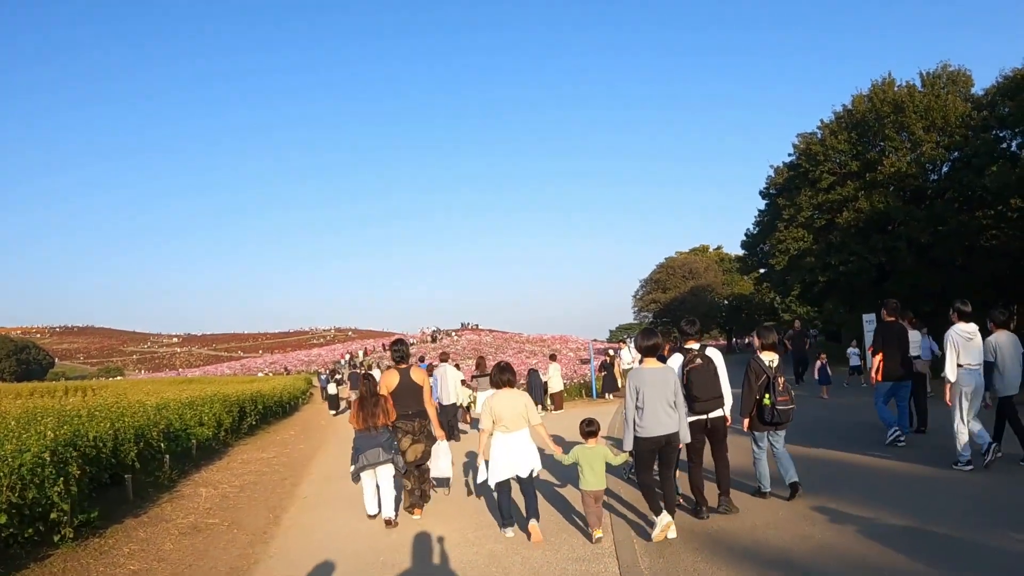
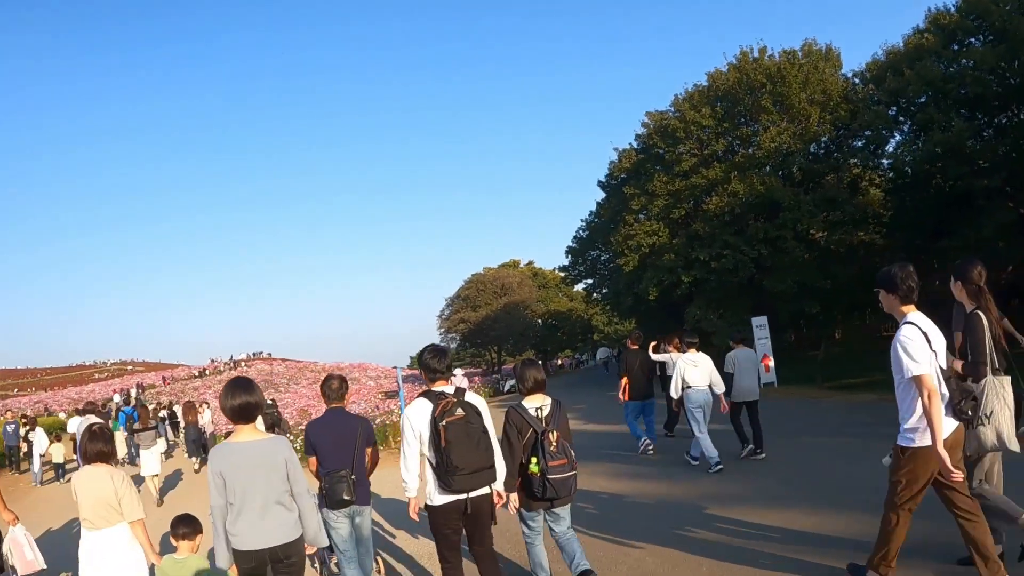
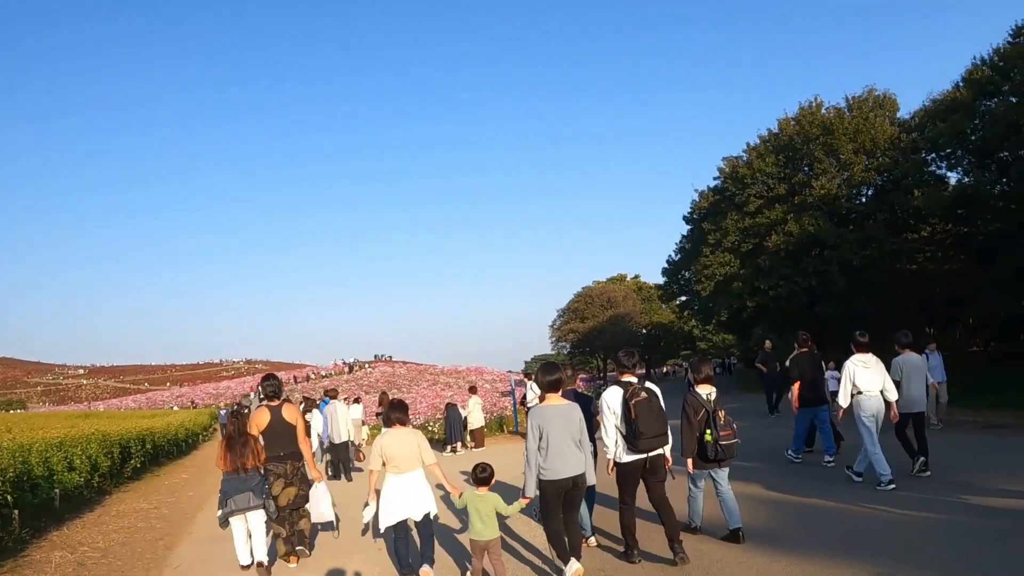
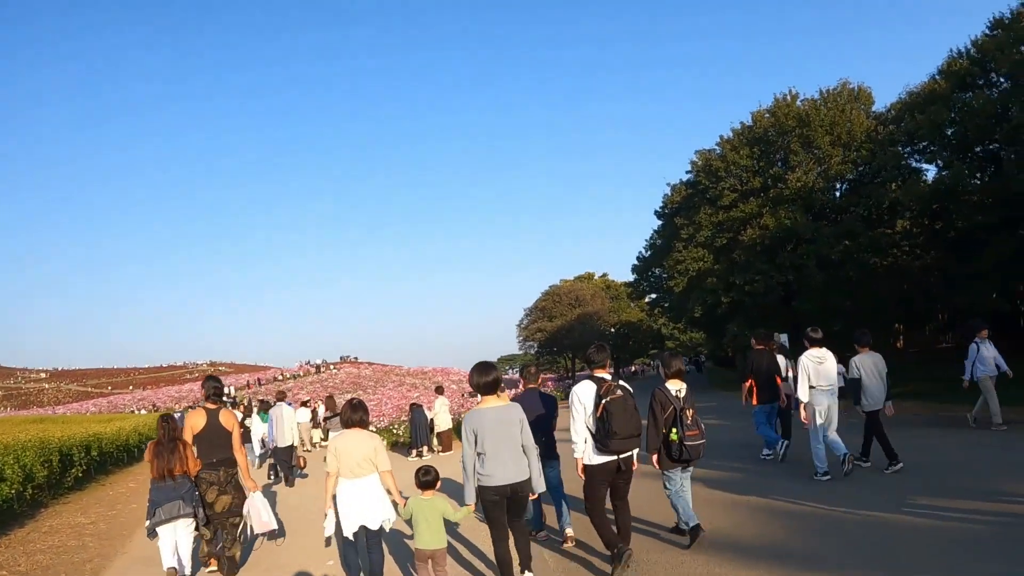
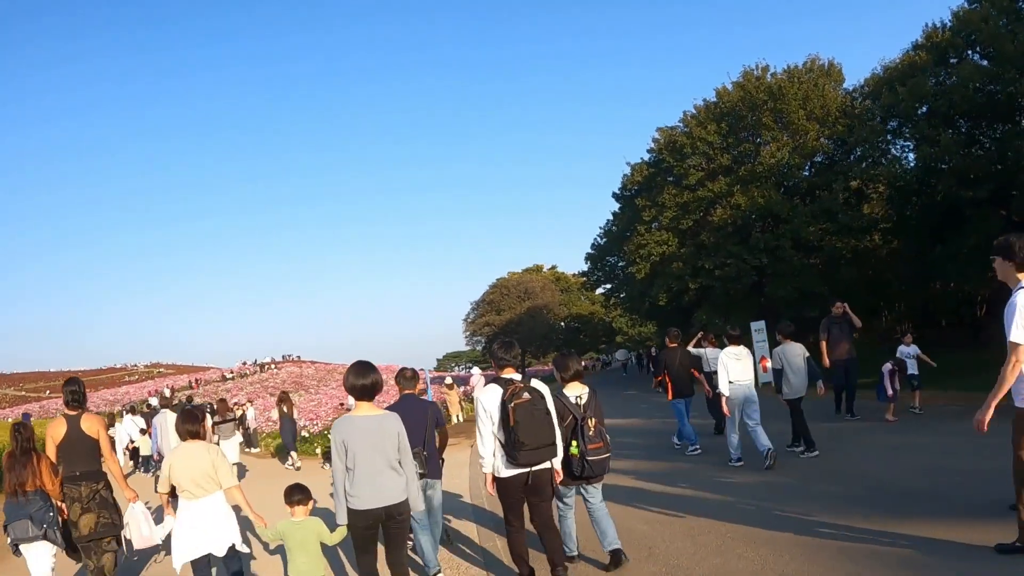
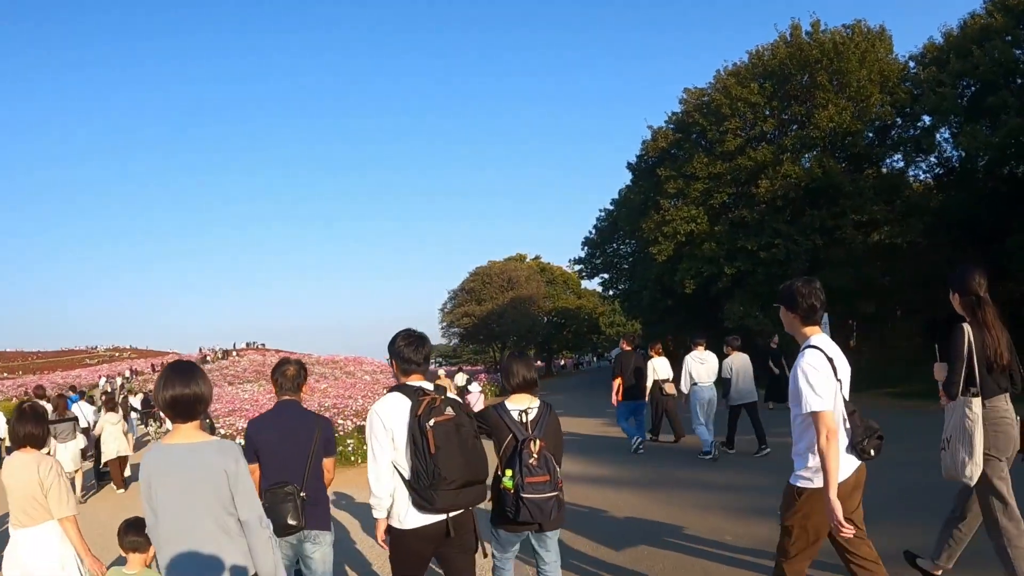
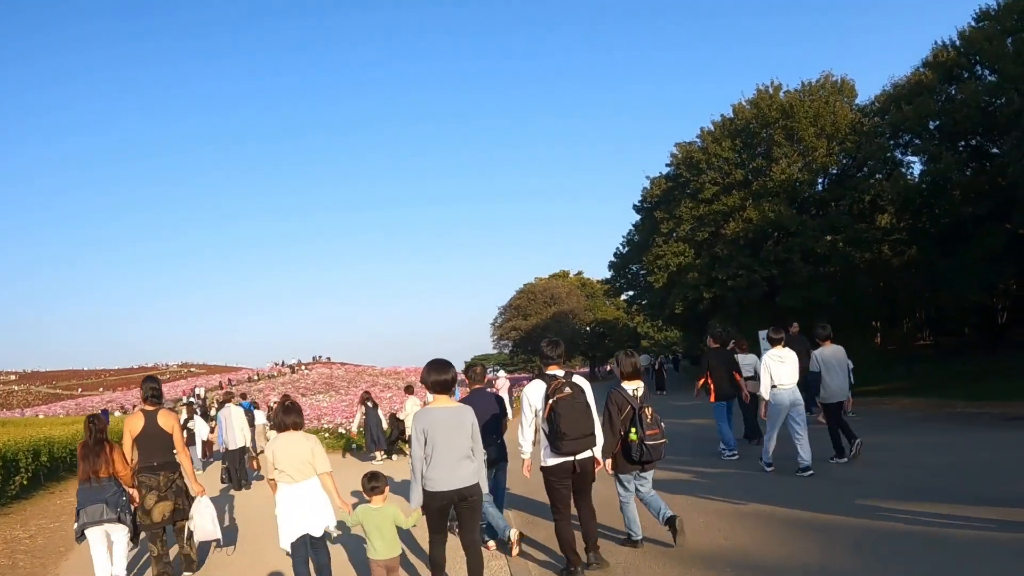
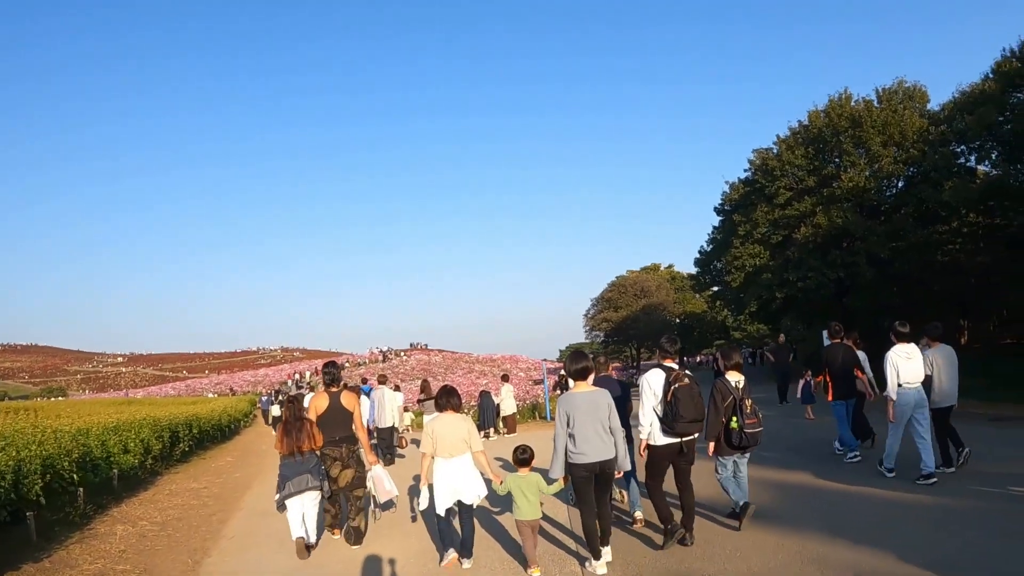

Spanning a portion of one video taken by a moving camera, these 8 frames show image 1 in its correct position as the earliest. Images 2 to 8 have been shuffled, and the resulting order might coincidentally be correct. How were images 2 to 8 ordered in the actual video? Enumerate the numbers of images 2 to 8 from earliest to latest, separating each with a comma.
8, 3, 4, 7, 5, 2, 6
